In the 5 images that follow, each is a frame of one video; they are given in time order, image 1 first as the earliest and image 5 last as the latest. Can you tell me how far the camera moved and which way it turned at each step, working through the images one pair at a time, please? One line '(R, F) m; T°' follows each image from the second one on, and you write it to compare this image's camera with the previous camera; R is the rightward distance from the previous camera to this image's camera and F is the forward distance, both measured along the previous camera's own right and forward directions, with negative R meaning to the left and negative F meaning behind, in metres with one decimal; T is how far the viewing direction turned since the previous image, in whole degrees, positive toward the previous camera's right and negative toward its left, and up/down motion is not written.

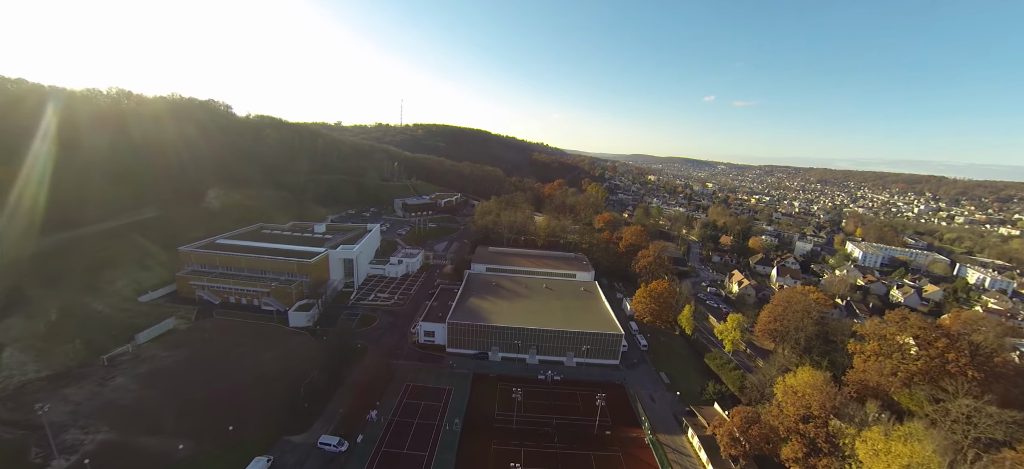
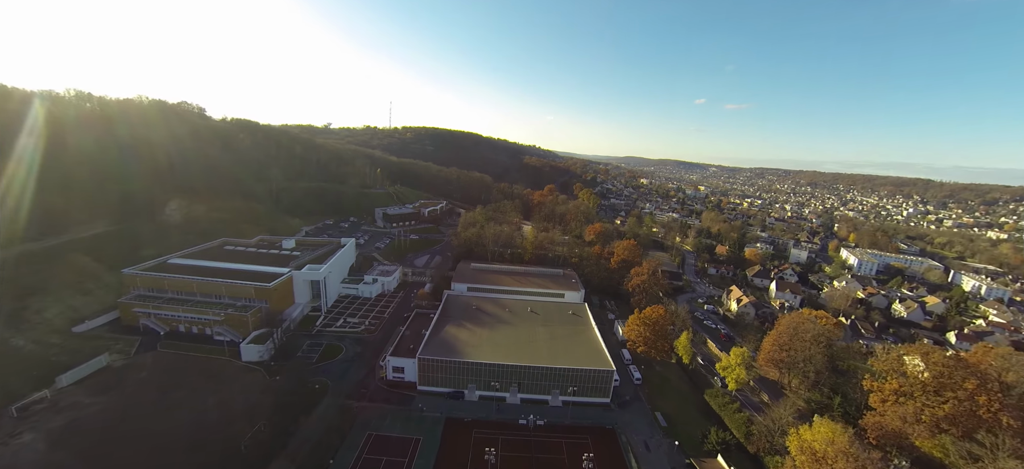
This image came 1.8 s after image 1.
(+0.8, +2.1) m; +1°
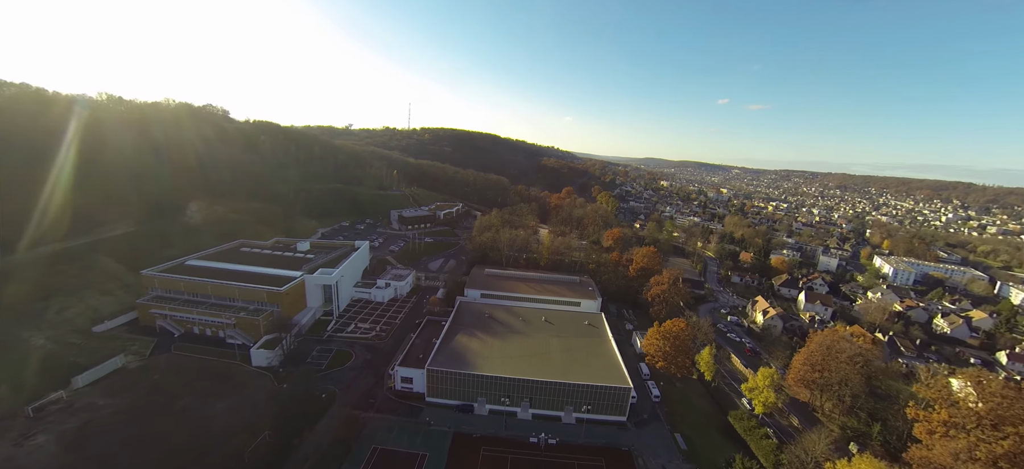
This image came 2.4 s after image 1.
(+0.1, +0.7) m; -3°
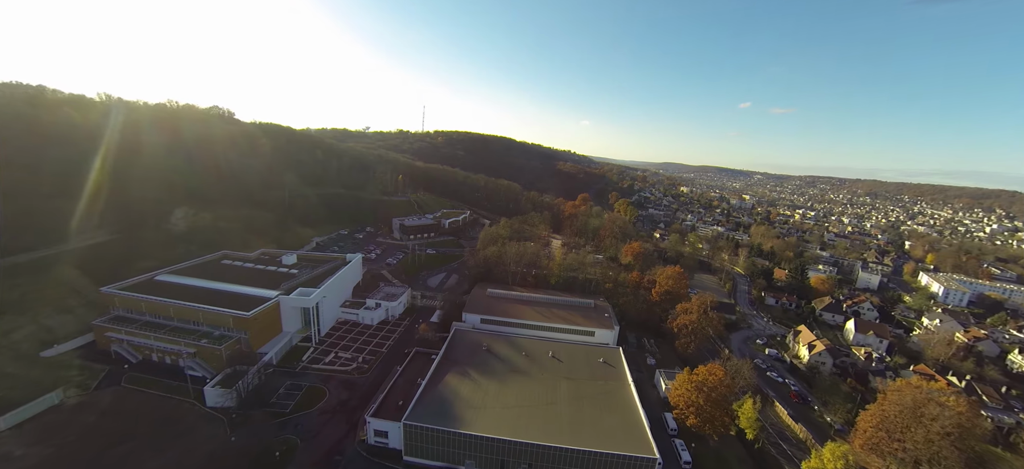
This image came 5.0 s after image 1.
(+0.7, +3.3) m; -3°
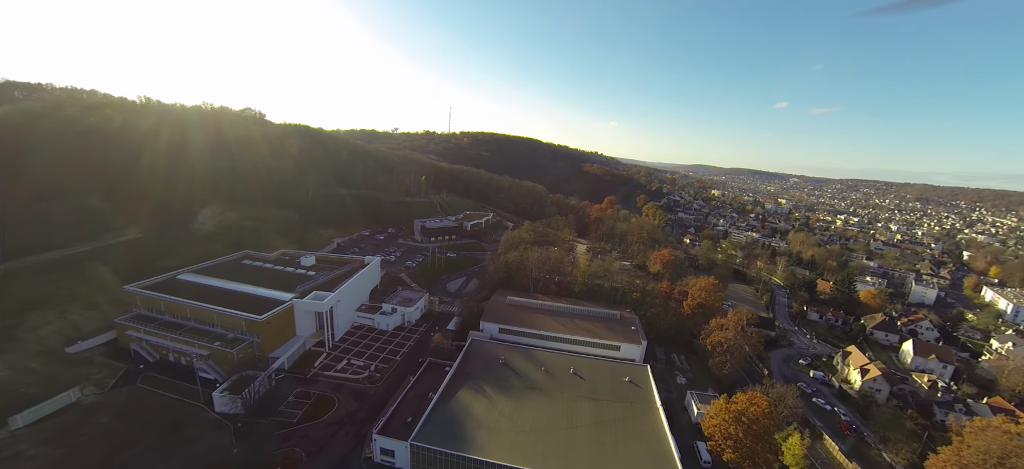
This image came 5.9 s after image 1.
(+0.1, +1.2) m; -4°
